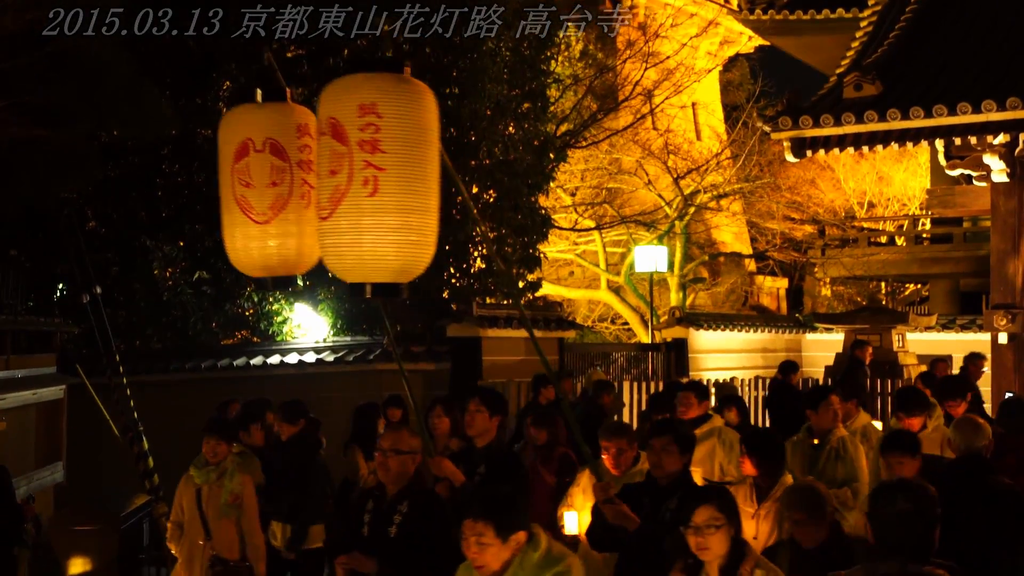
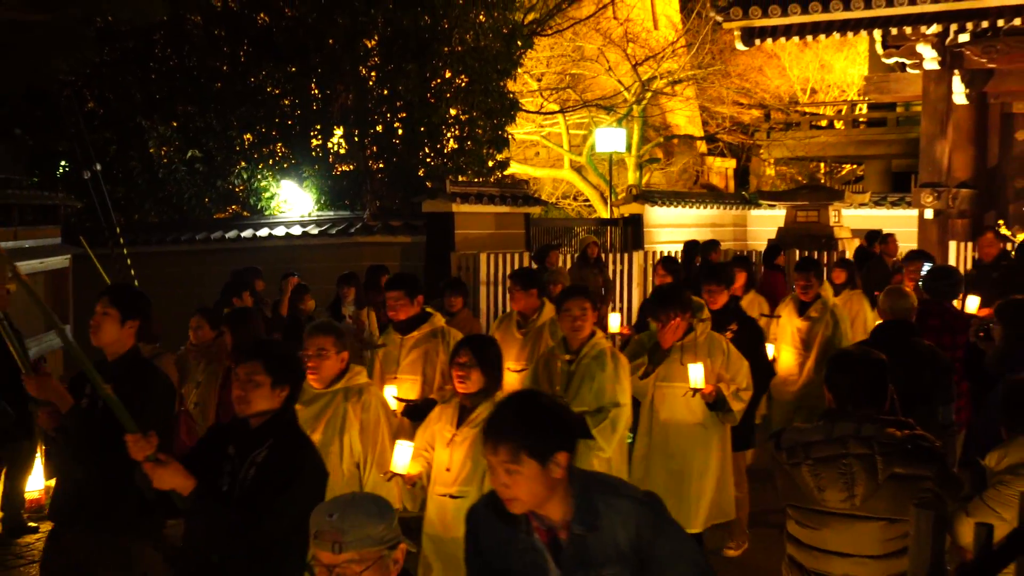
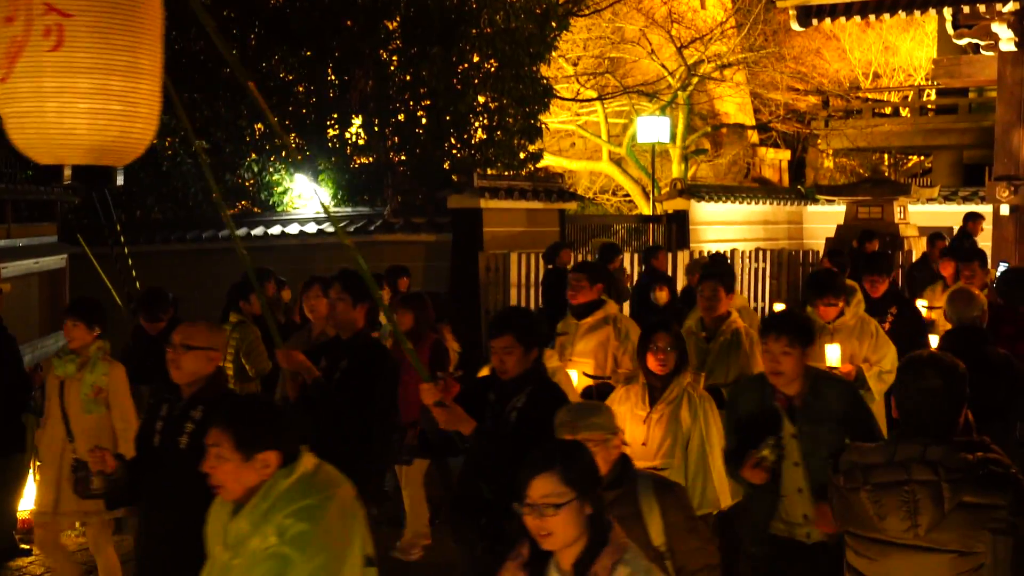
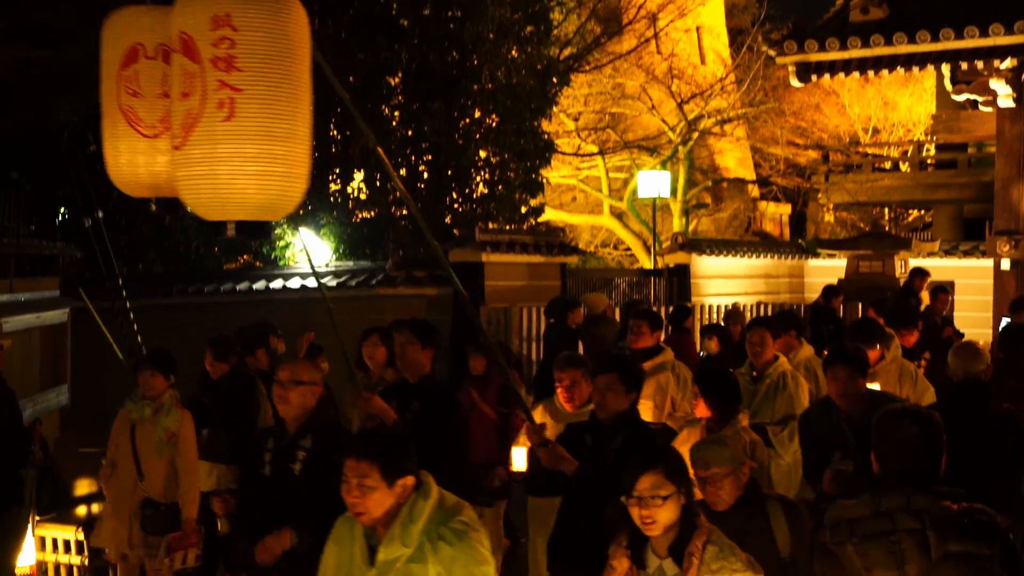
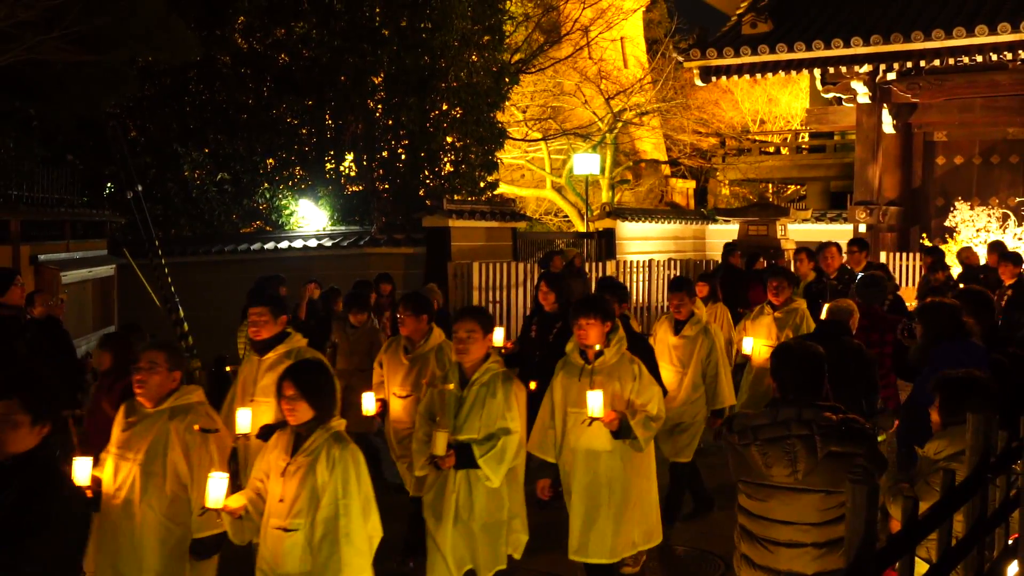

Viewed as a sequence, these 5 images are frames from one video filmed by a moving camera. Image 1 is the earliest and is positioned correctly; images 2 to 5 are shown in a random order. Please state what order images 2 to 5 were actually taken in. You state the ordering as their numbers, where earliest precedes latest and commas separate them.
4, 3, 2, 5
